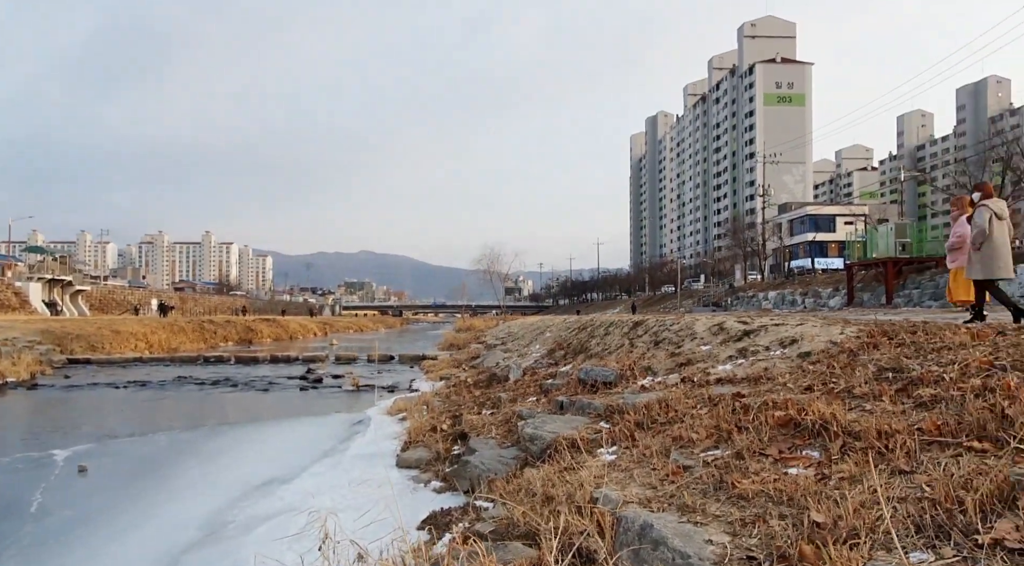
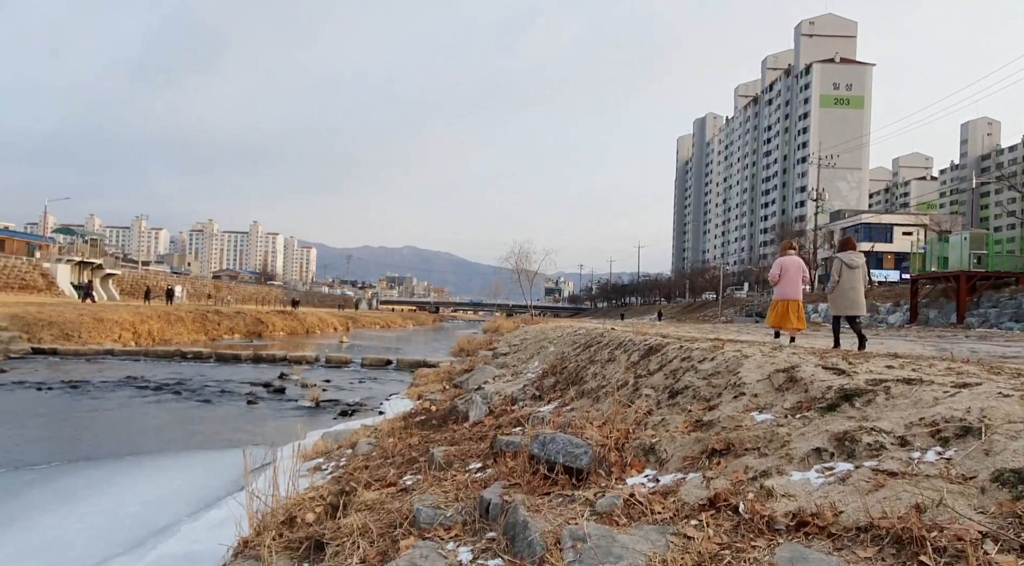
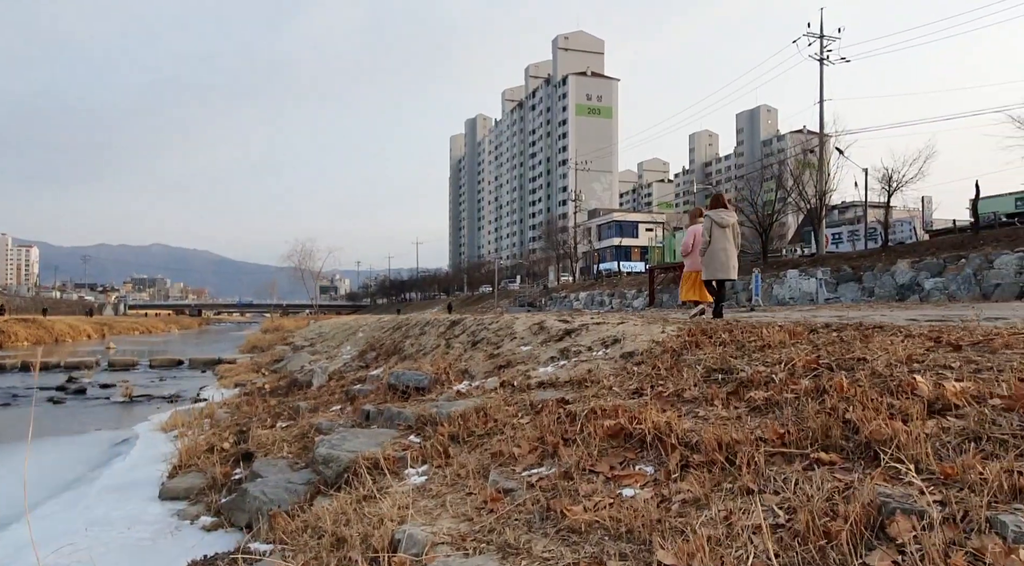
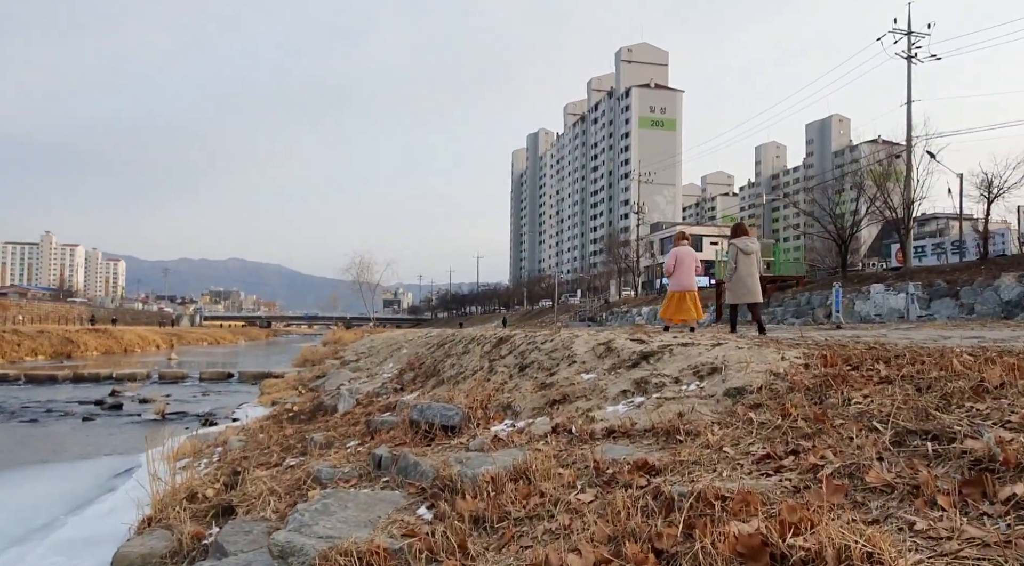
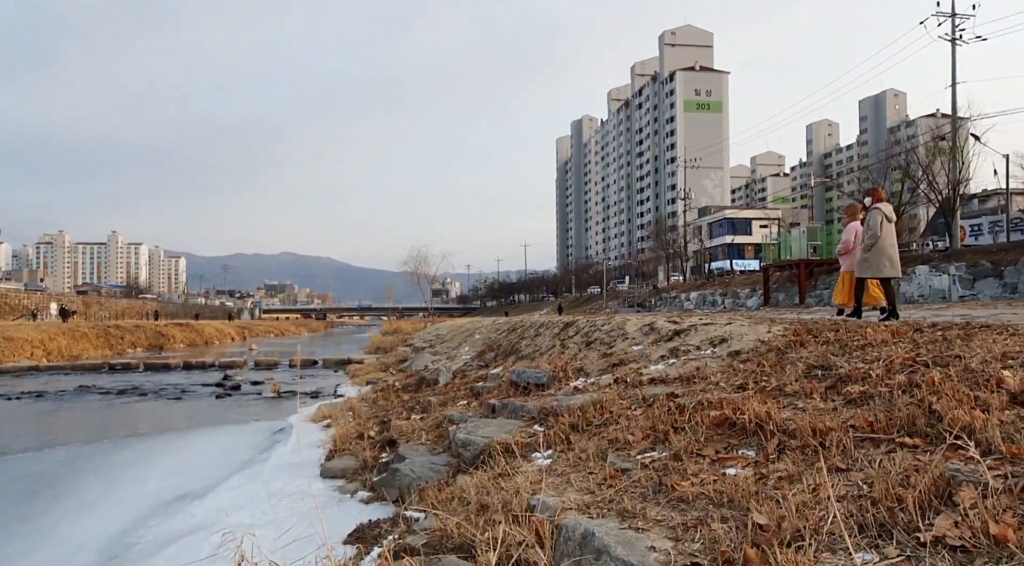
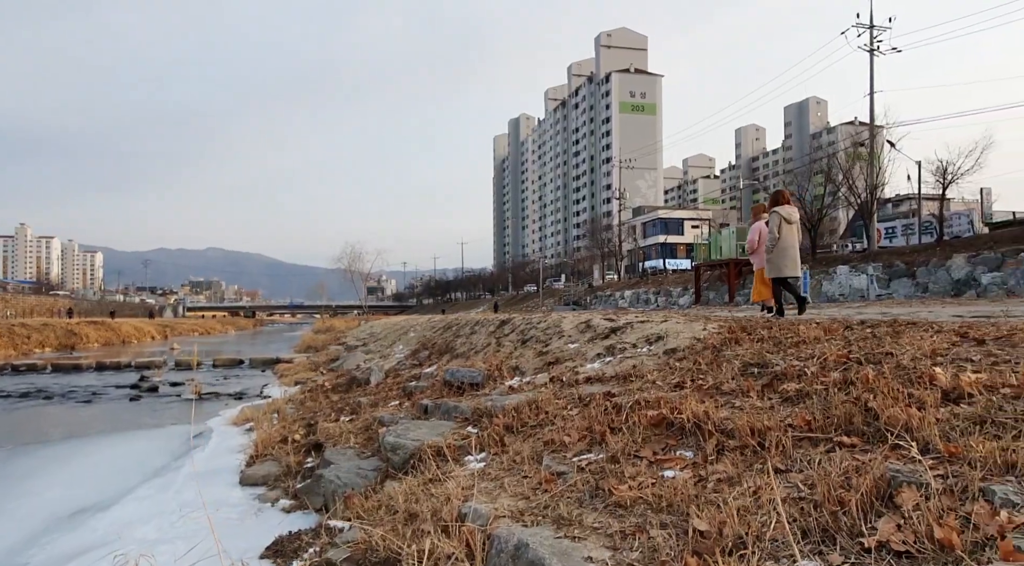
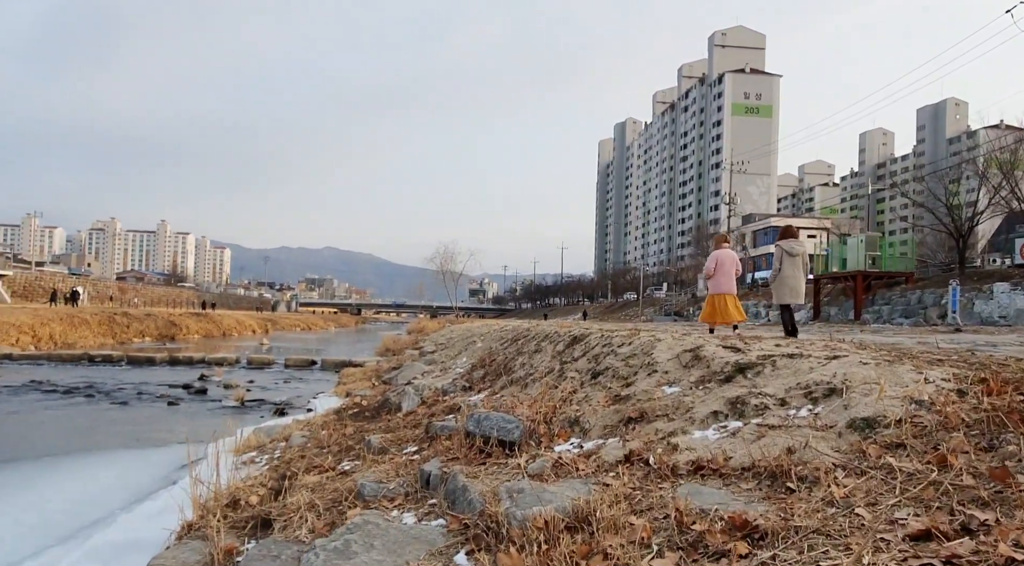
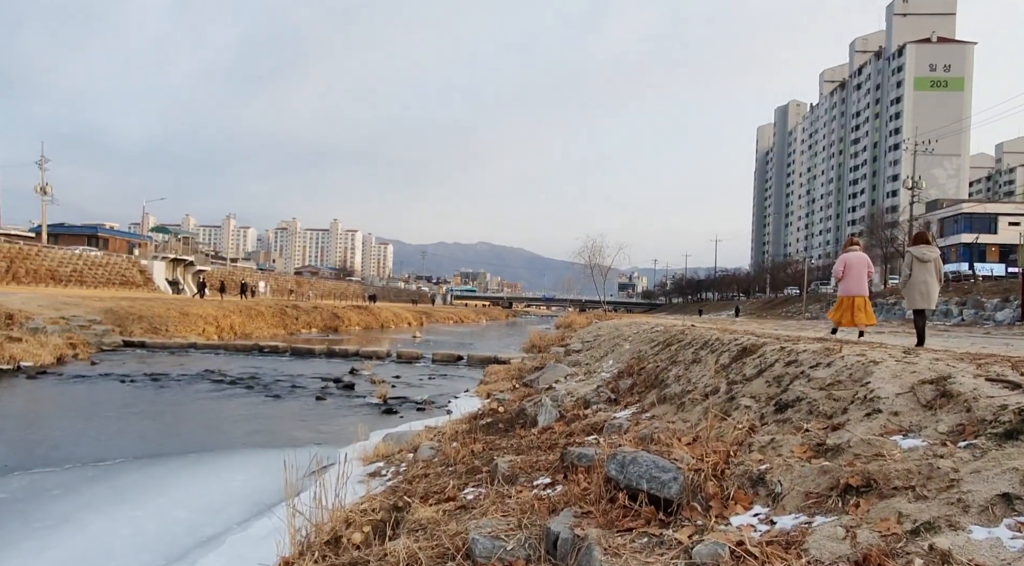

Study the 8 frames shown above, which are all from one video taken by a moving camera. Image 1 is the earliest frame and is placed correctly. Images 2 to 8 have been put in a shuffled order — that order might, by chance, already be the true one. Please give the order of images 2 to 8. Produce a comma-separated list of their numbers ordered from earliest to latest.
5, 6, 3, 4, 7, 2, 8
